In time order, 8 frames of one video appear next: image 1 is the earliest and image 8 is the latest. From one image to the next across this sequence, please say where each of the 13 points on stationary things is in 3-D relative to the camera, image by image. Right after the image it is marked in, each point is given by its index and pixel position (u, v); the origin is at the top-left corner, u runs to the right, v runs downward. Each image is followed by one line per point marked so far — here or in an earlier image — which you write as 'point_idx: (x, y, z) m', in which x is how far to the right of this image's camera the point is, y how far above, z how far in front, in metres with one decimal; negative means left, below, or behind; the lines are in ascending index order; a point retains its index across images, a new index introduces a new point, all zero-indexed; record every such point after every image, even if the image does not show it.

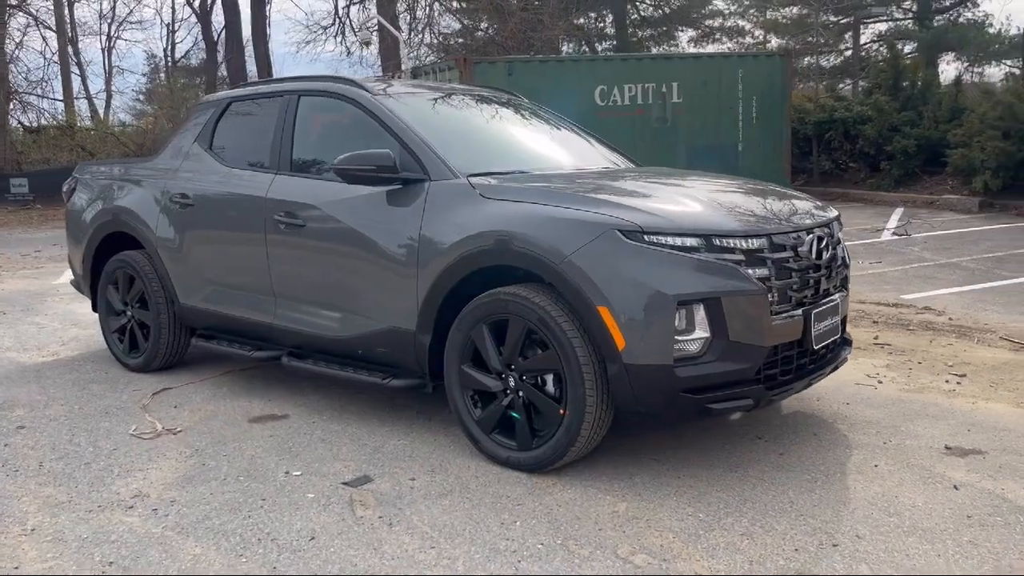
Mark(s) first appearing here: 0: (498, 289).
0: (-0.1, 0.0, +4.0) m
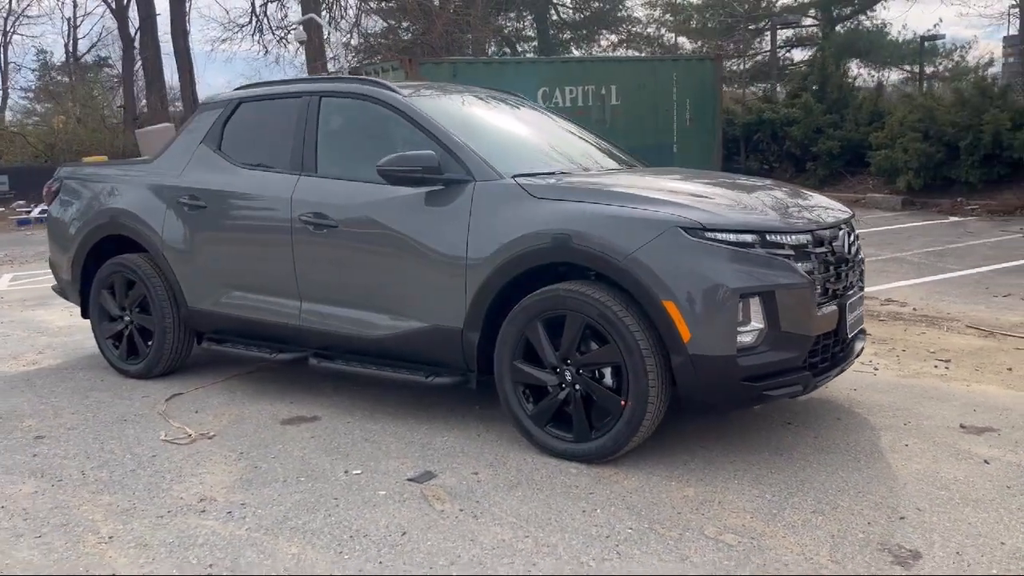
0: (+0.2, 0.0, +4.2) m
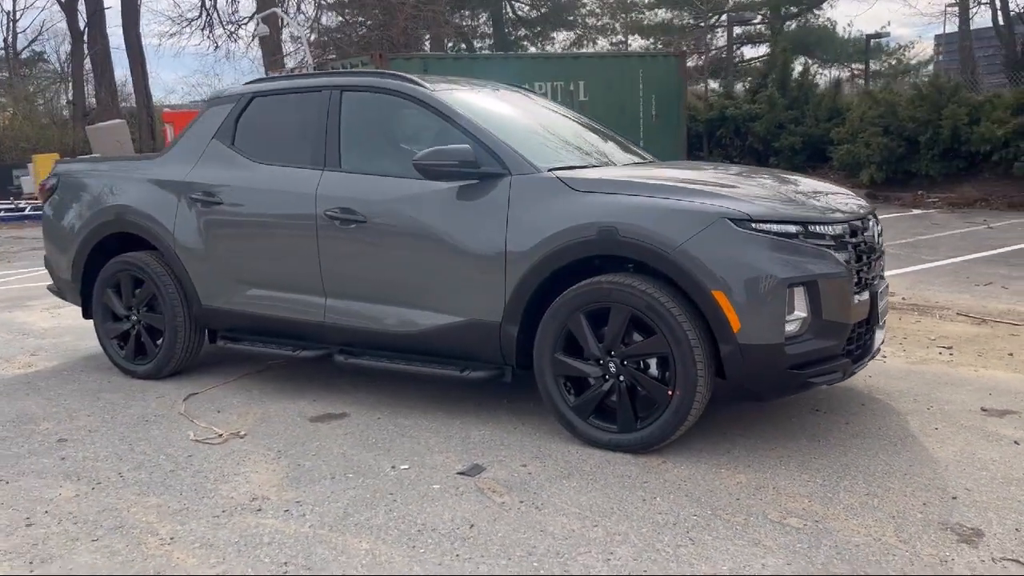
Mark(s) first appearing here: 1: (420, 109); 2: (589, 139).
0: (+0.4, 0.0, +4.2) m
1: (-0.5, +1.0, +4.9) m
2: (+0.3, +0.9, +5.2) m
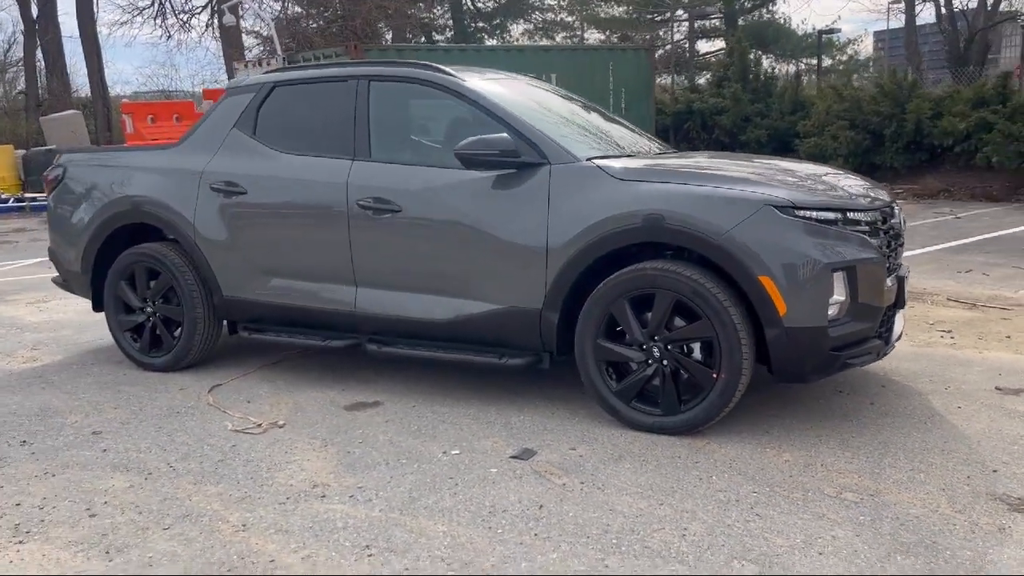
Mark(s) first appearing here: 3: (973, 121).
0: (+0.6, +0.1, +4.3) m
1: (-0.3, +1.1, +5.0) m
2: (+0.5, +1.0, +5.3) m
3: (+7.5, +2.7, +14.5) m
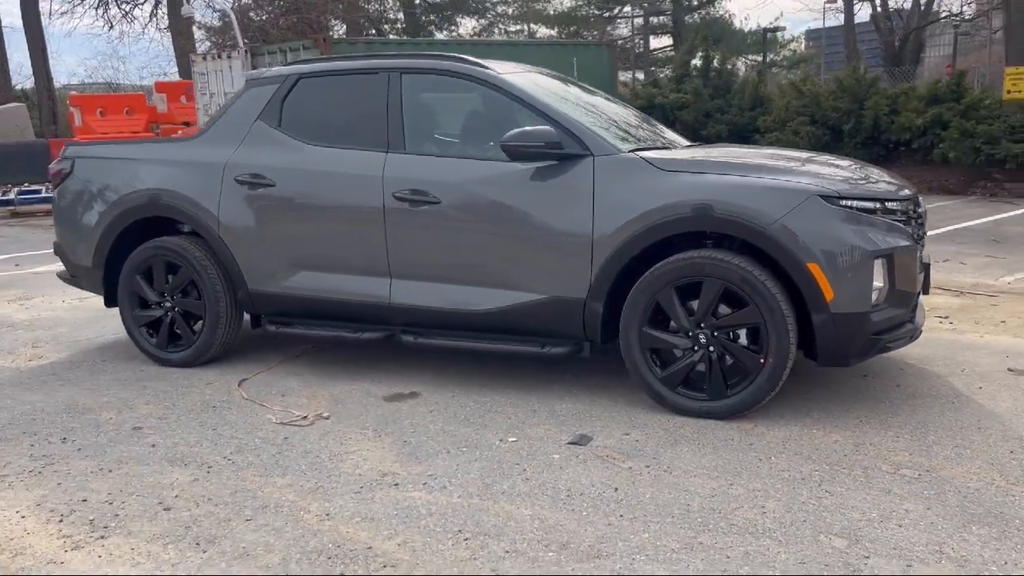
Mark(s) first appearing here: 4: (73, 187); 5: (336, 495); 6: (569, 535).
0: (+0.9, +0.2, +4.4) m
1: (-0.2, +1.1, +5.0) m
2: (+0.6, +1.1, +5.4) m
3: (+7.0, +2.9, +15.0) m
4: (-2.9, +0.7, +6.0) m
5: (-0.7, -0.8, +3.6) m
6: (+0.2, -0.9, +3.2) m
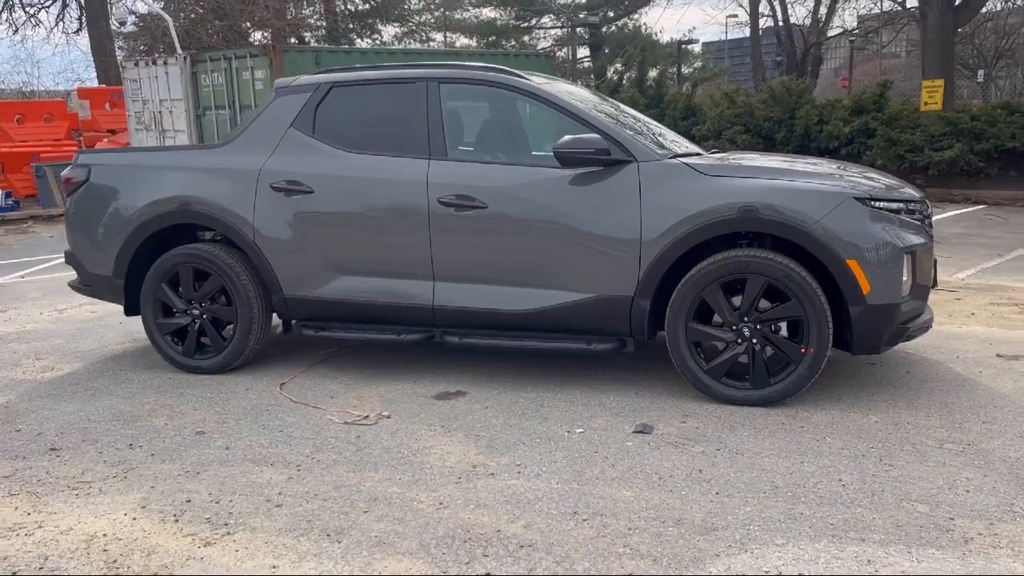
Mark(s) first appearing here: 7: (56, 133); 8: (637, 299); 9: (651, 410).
0: (+1.2, +0.2, +4.7) m
1: (+0.1, +1.1, +5.2) m
2: (+0.8, +1.1, +5.7) m
3: (+6.2, +2.9, +15.9) m
4: (-2.8, +0.6, +5.9) m
5: (-0.3, -0.8, +3.8) m
6: (+0.6, -0.9, +3.4) m
7: (-10.0, +3.4, +19.5) m
8: (+0.7, -0.1, +4.9) m
9: (+0.7, -0.6, +4.7) m
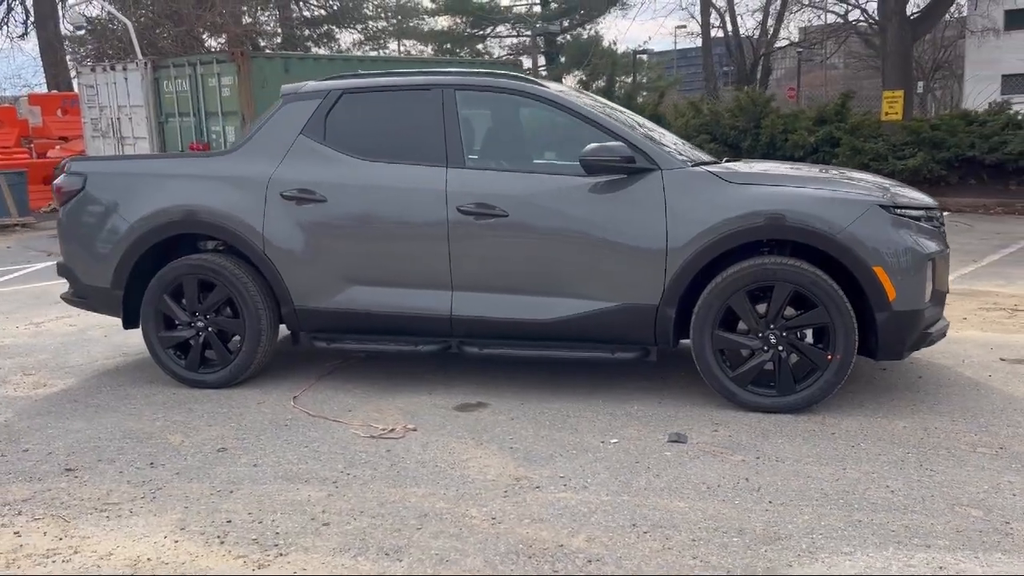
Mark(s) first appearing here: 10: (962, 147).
0: (+1.3, +0.1, +4.7) m
1: (+0.2, +1.1, +5.2) m
2: (+0.9, +1.0, +5.7) m
3: (+5.6, +2.8, +16.2) m
4: (-2.7, +0.5, +5.7) m
5: (-0.1, -0.9, +3.7) m
6: (+0.9, -0.9, +3.4) m
7: (-10.7, +3.1, +18.8) m
8: (+0.8, -0.1, +4.9) m
9: (+0.9, -0.7, +4.7) m
10: (+7.6, +2.4, +15.0) m
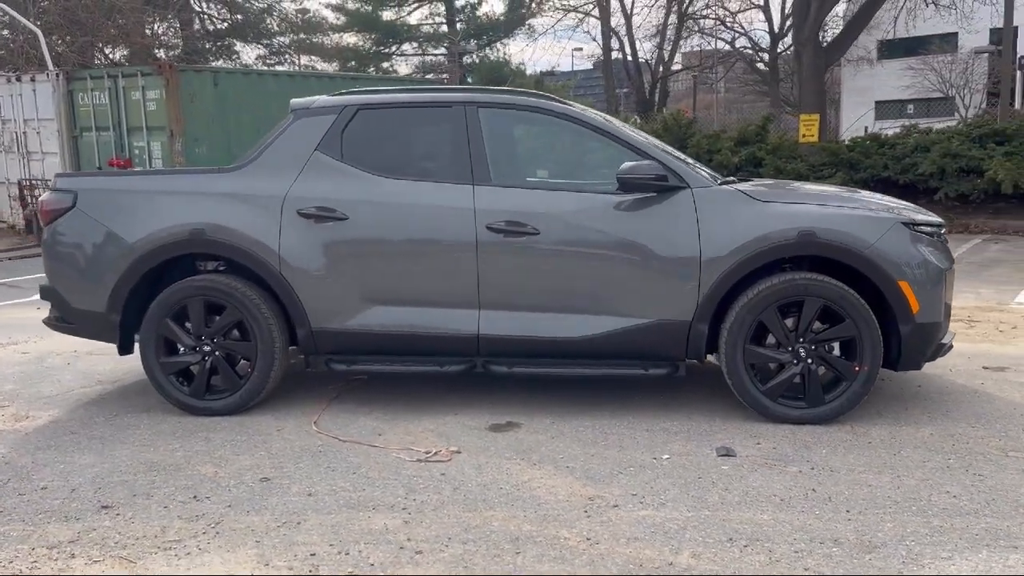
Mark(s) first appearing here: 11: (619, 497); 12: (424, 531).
0: (+1.5, +0.1, +4.9) m
1: (+0.3, +1.0, +5.2) m
2: (+1.0, +0.9, +5.8) m
3: (+4.4, +2.5, +16.8) m
4: (-2.6, +0.4, +5.4) m
5: (+0.2, -1.0, +3.6) m
6: (+1.2, -1.0, +3.5) m
7: (-12.1, +2.6, +17.5) m
8: (+1.0, -0.2, +5.0) m
9: (+1.1, -0.8, +4.7) m
10: (+6.5, +2.1, +15.9) m
11: (+0.4, -0.9, +3.9) m
12: (-0.4, -1.0, +3.6) m
